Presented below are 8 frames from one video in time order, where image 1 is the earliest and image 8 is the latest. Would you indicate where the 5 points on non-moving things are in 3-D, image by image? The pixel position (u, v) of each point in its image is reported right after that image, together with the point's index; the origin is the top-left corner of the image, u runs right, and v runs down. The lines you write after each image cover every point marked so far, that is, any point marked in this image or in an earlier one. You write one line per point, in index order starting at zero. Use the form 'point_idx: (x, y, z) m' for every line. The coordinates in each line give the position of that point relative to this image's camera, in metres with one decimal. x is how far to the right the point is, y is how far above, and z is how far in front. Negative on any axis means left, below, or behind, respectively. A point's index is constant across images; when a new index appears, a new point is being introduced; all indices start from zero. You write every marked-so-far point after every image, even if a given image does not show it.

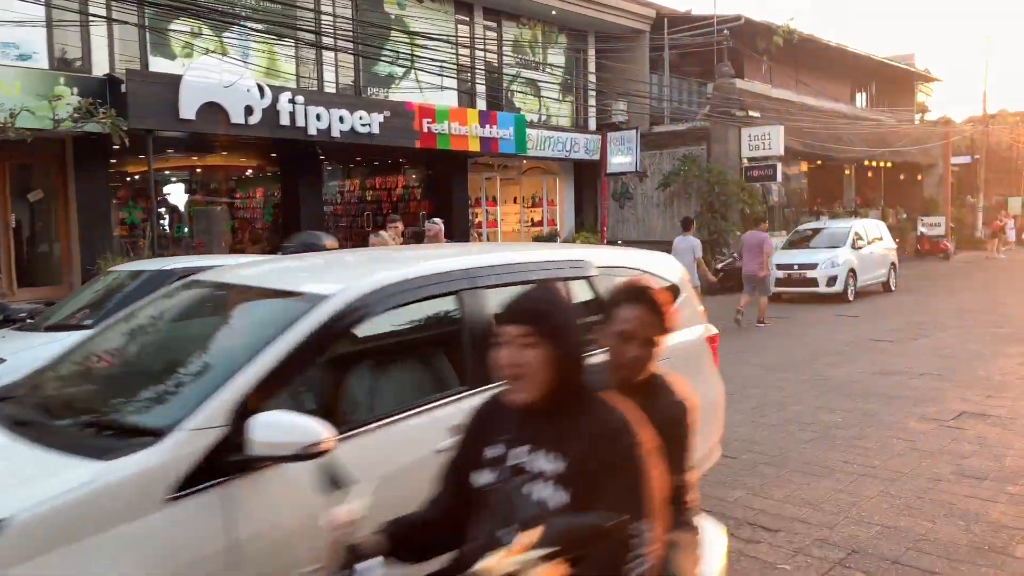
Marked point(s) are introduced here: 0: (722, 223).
0: (+5.0, +1.6, +19.0) m
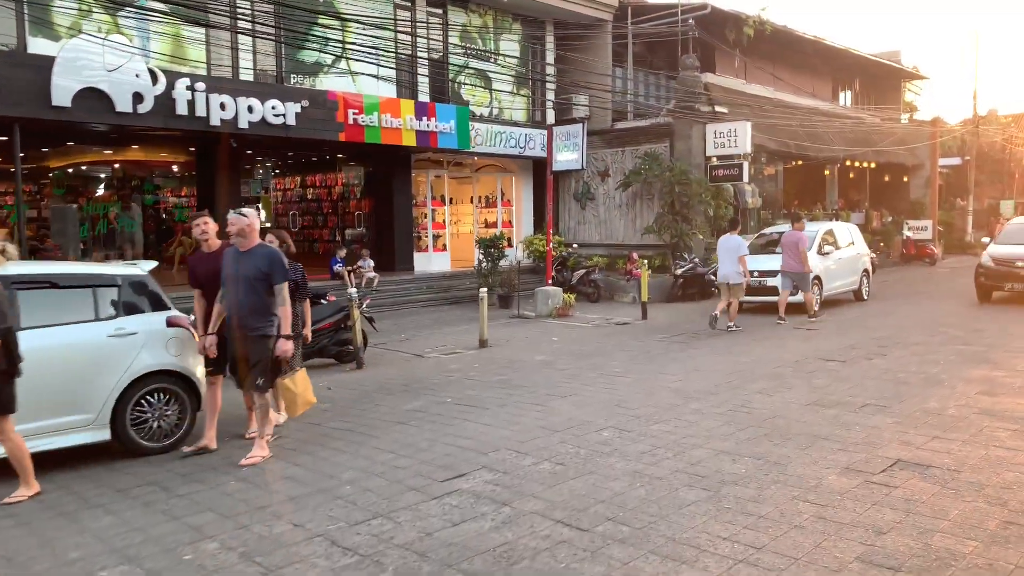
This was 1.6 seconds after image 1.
0: (+3.8, +1.4, +17.7) m
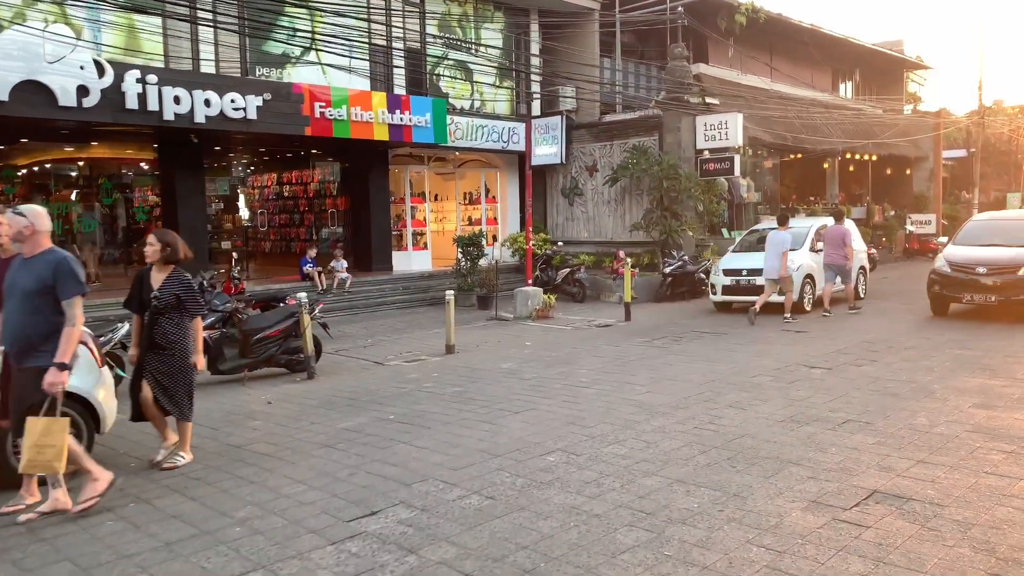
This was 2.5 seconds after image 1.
0: (+3.4, +1.4, +17.0) m
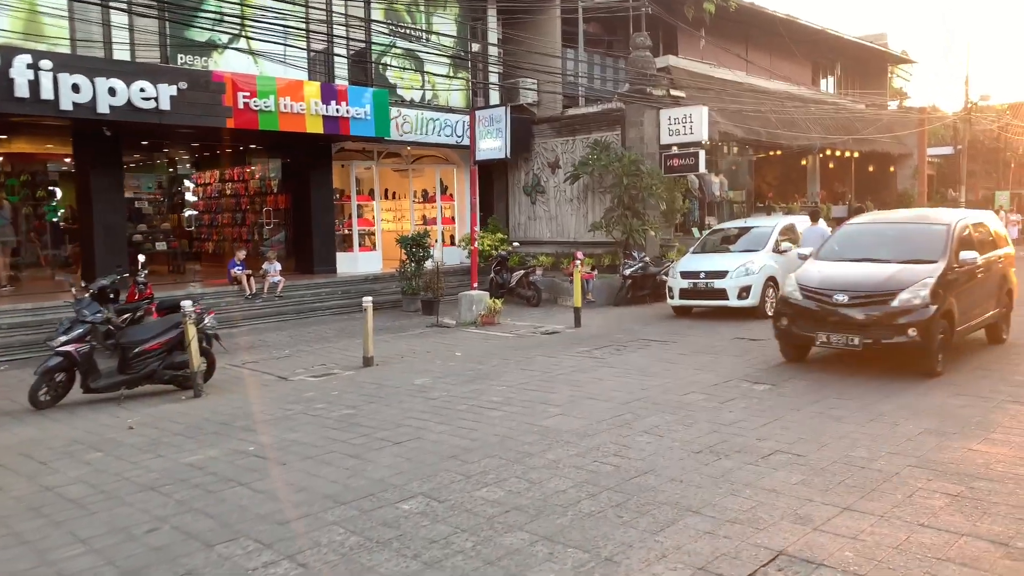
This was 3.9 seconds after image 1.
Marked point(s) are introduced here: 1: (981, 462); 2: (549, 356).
0: (+2.5, +1.4, +16.1) m
1: (+3.1, -1.2, +5.3) m
2: (+0.5, -0.9, +10.0) m
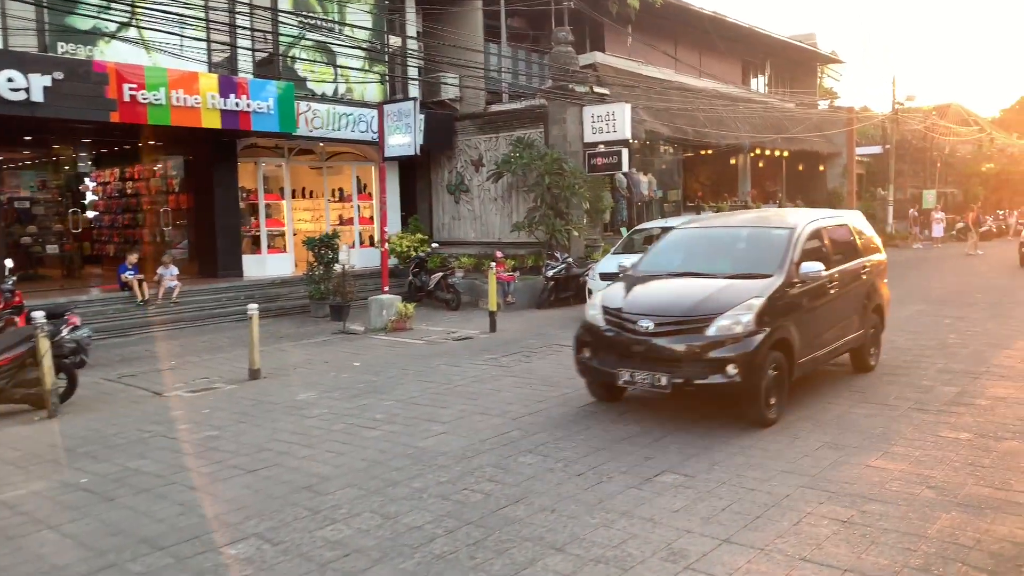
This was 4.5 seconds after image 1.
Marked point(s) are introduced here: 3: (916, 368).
0: (+0.9, +1.3, +15.7) m
1: (+2.3, -1.2, +4.9) m
2: (-0.7, -0.9, +9.5) m
3: (+4.2, -0.8, +8.3) m
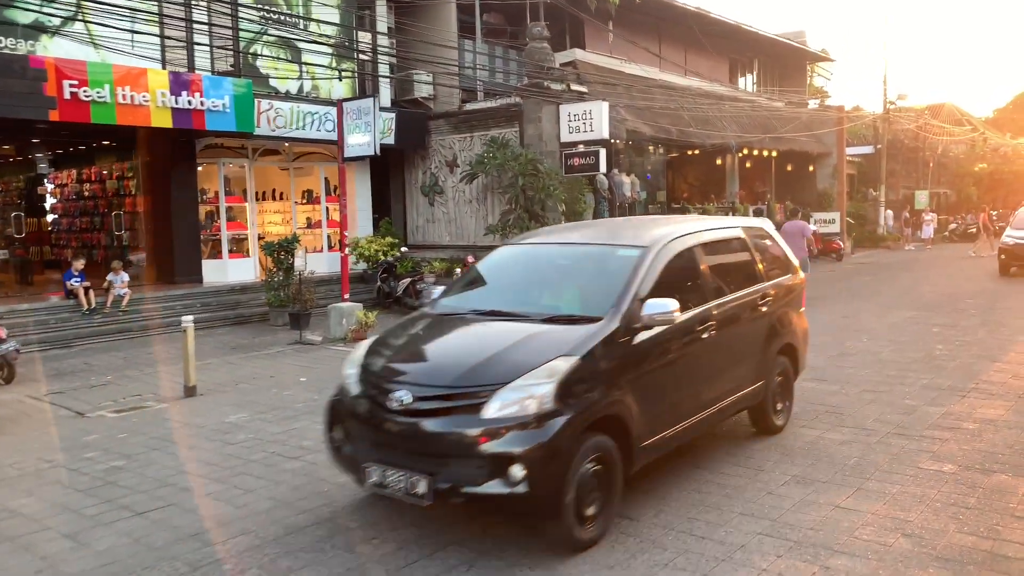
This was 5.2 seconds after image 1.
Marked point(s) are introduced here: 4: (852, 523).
0: (+0.4, +1.2, +15.0) m
1: (+1.8, -1.3, +4.3) m
2: (-1.2, -1.0, +8.8) m
3: (+3.8, -0.9, +7.7) m
4: (+1.9, -1.3, +4.4) m
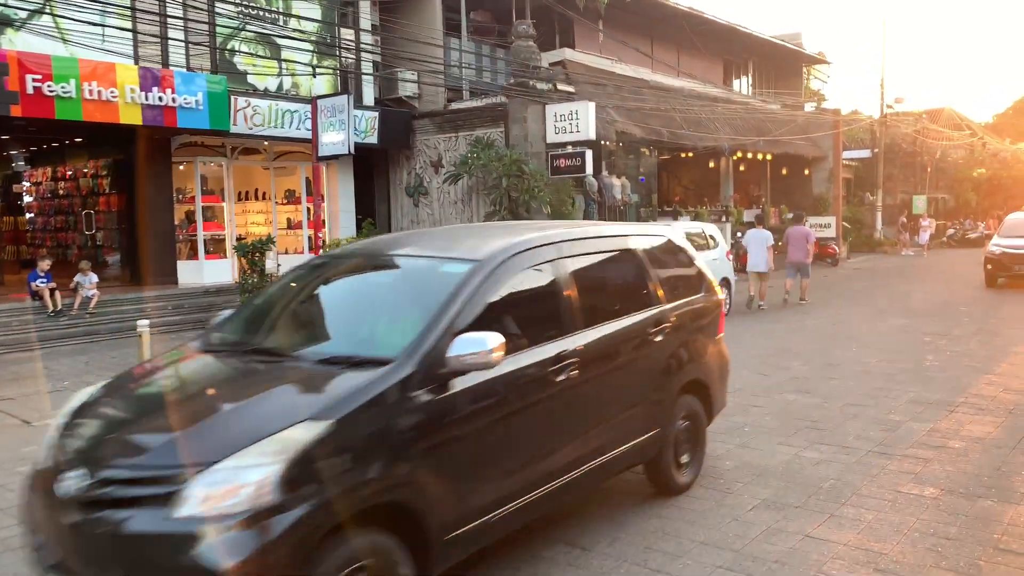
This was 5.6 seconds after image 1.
0: (+0.1, +1.2, +14.7) m
1: (+1.5, -1.4, +4.0) m
2: (-1.5, -1.1, +8.5) m
3: (+3.5, -1.0, +7.4) m
4: (+1.6, -1.4, +4.0) m
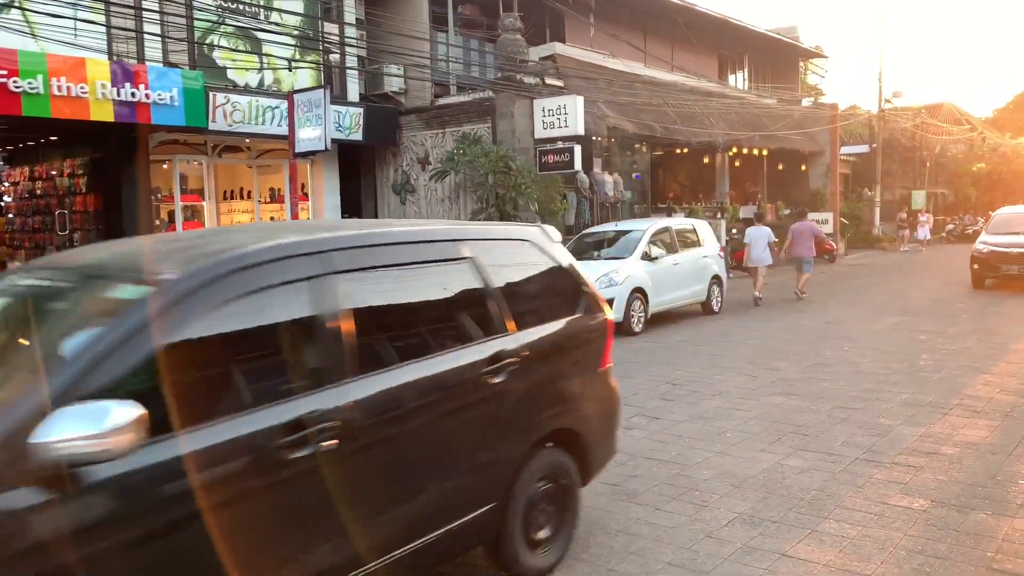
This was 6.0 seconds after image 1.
0: (-0.2, +1.2, +14.4) m
1: (+1.3, -1.4, +3.6) m
2: (-1.7, -1.1, +8.2) m
3: (+3.2, -1.0, +7.0) m
4: (+1.3, -1.3, +3.7) m
